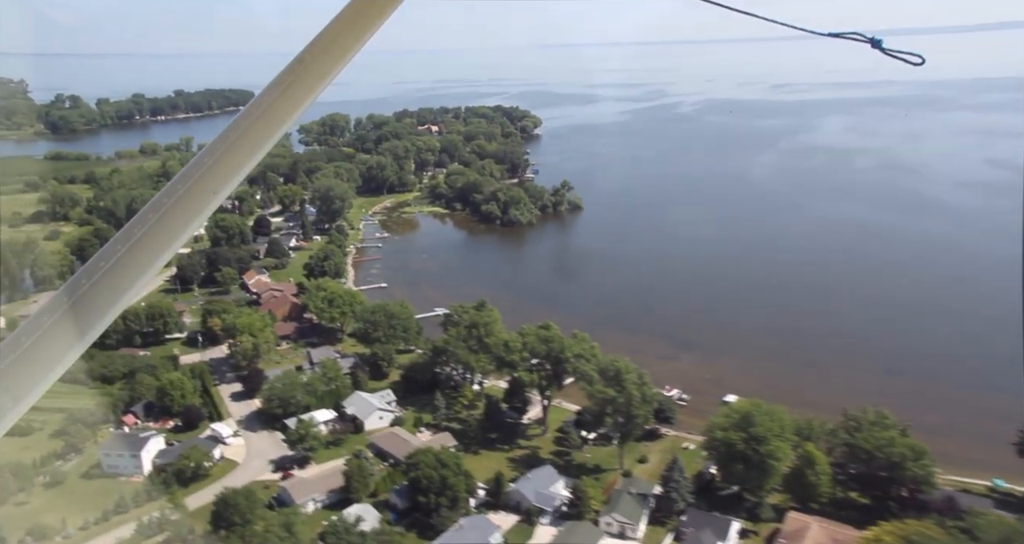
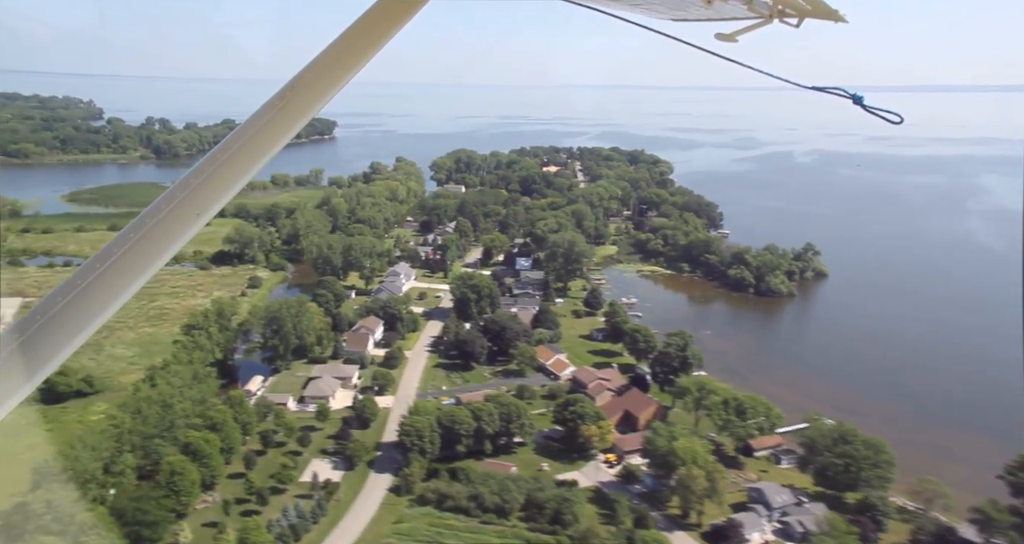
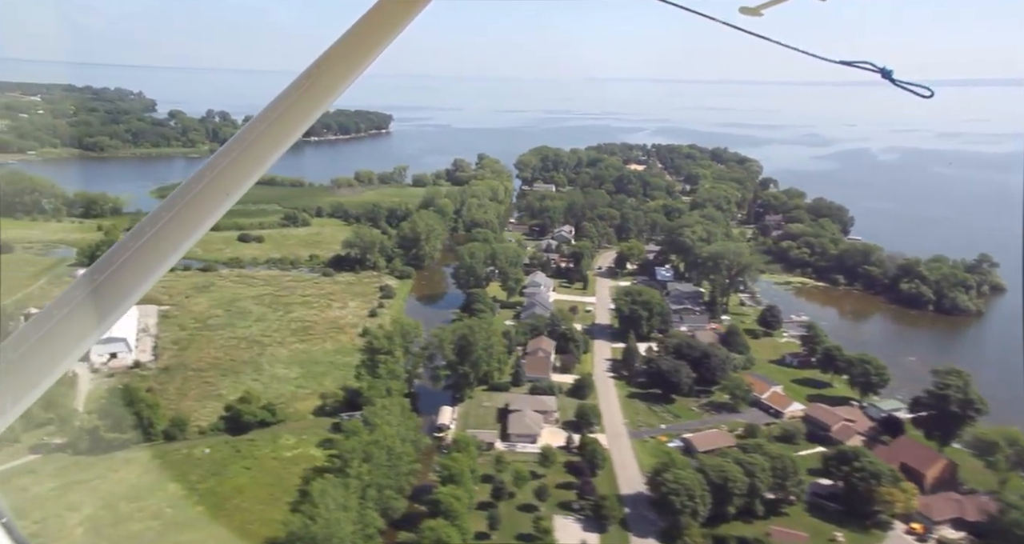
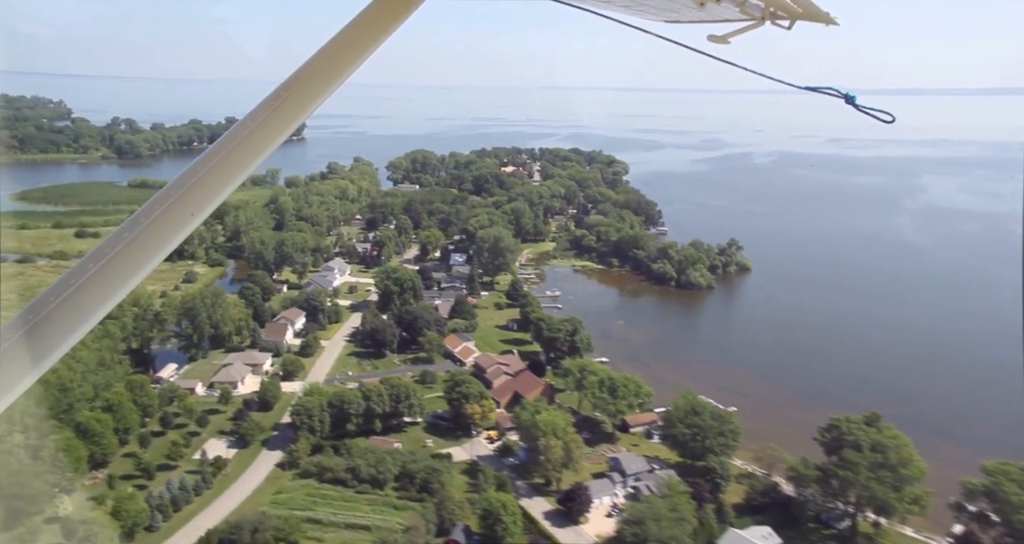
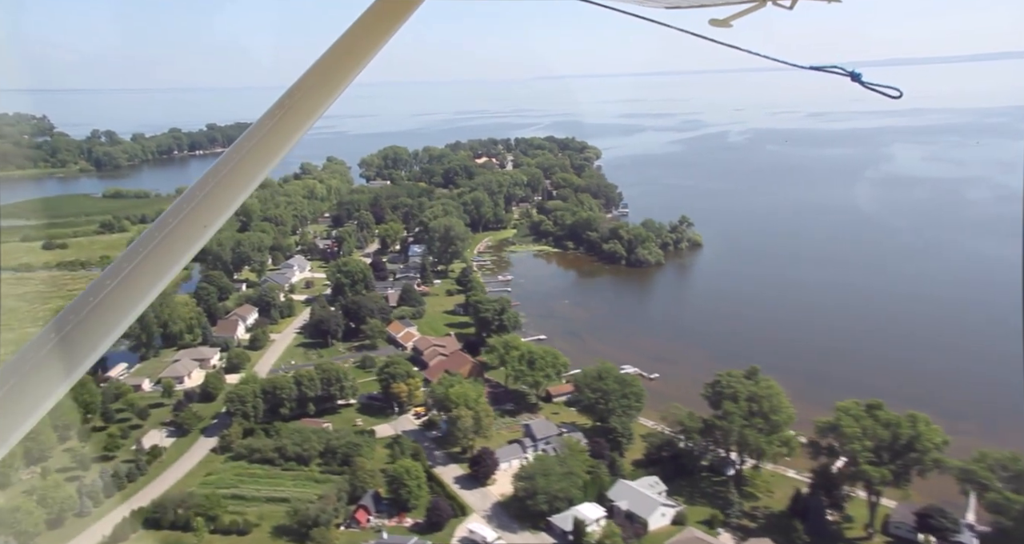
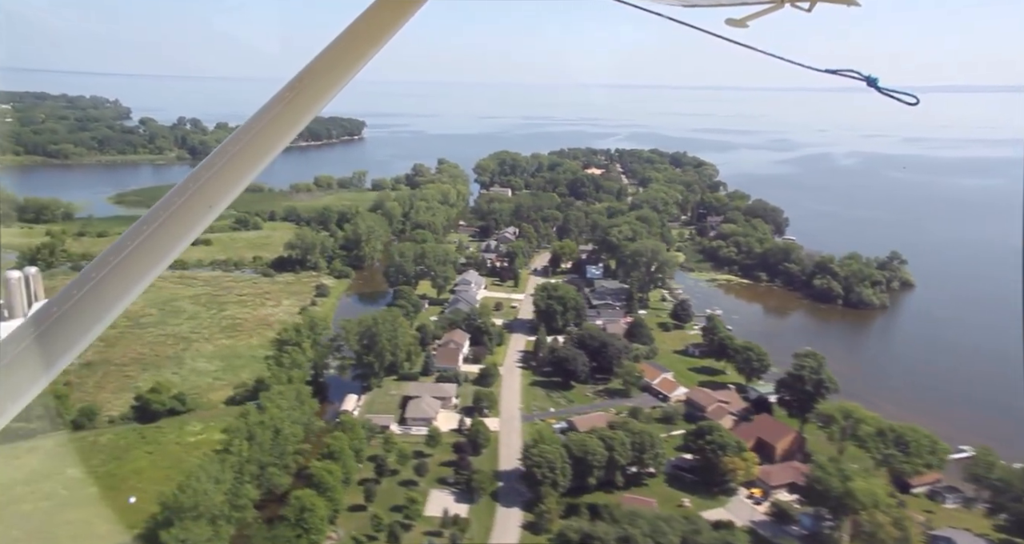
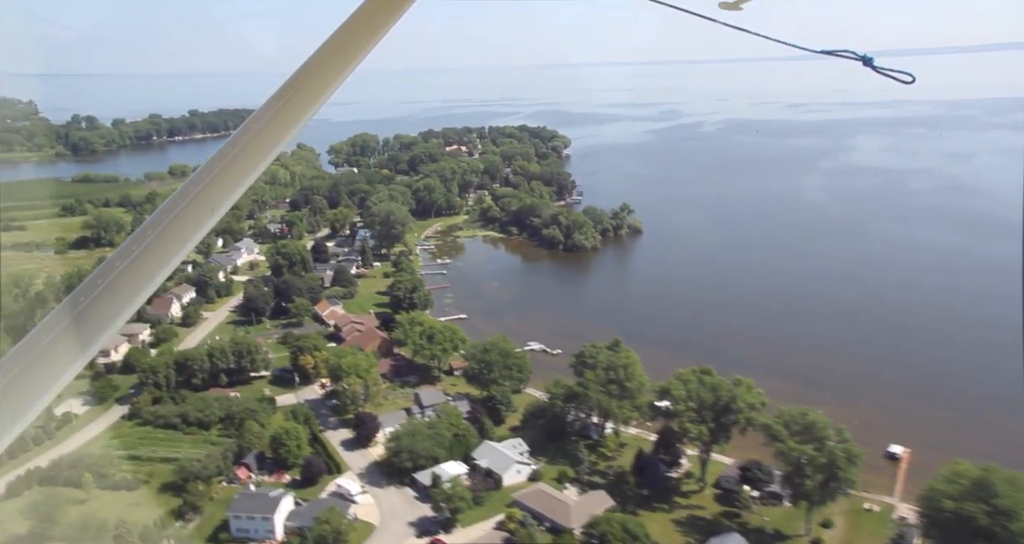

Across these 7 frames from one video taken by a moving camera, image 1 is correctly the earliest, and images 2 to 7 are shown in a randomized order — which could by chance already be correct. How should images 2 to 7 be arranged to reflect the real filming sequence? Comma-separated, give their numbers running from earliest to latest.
7, 5, 4, 2, 6, 3
